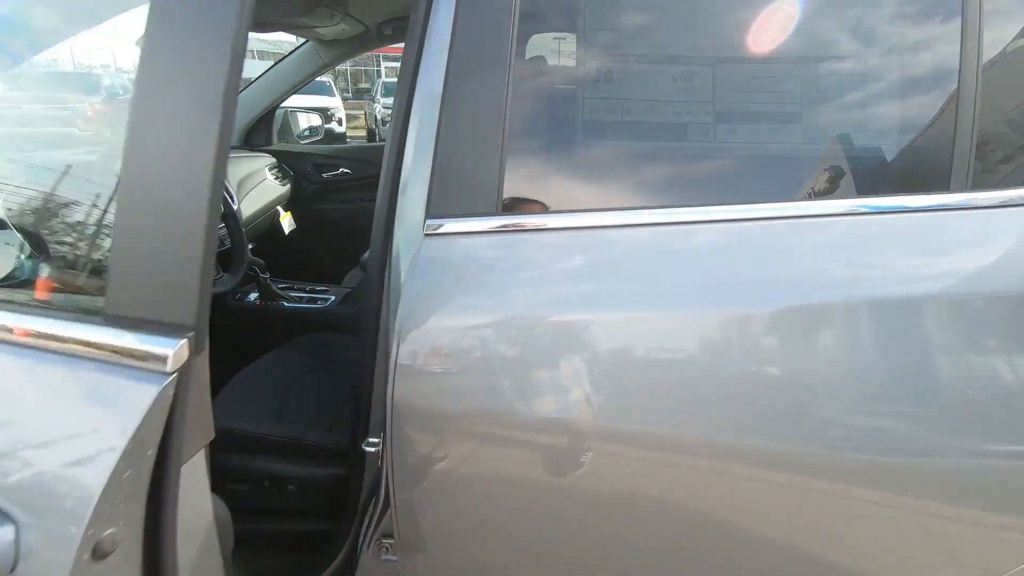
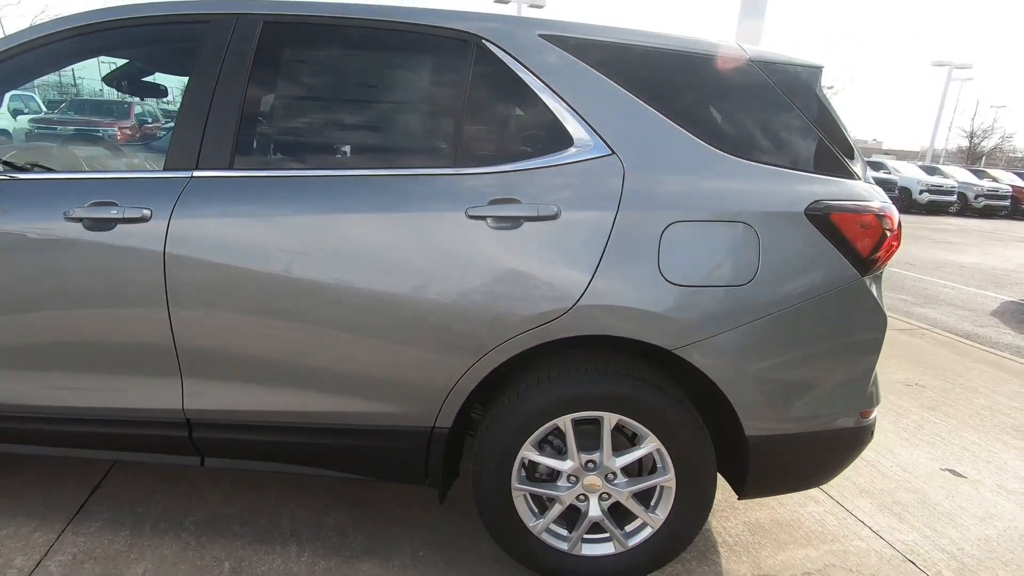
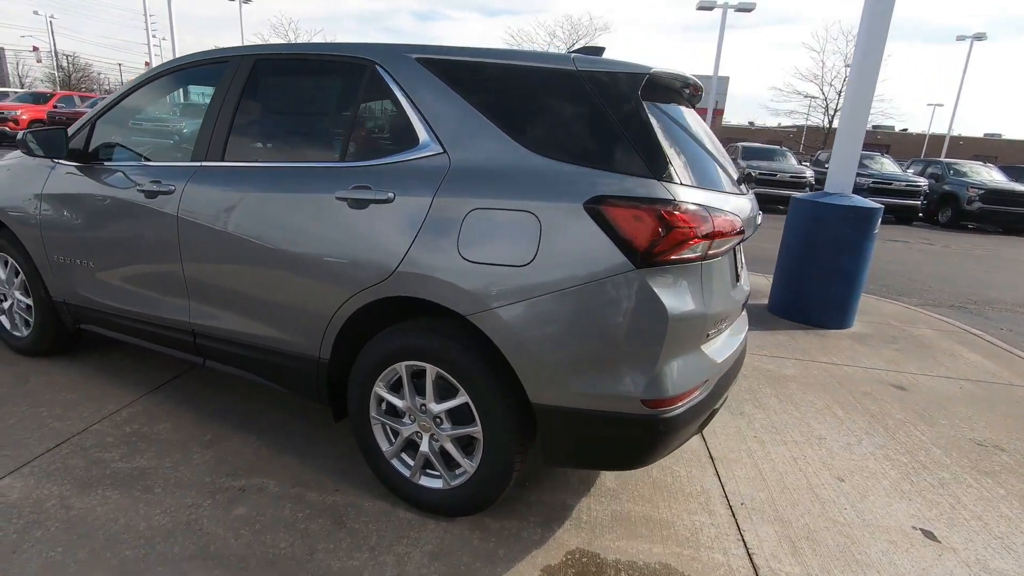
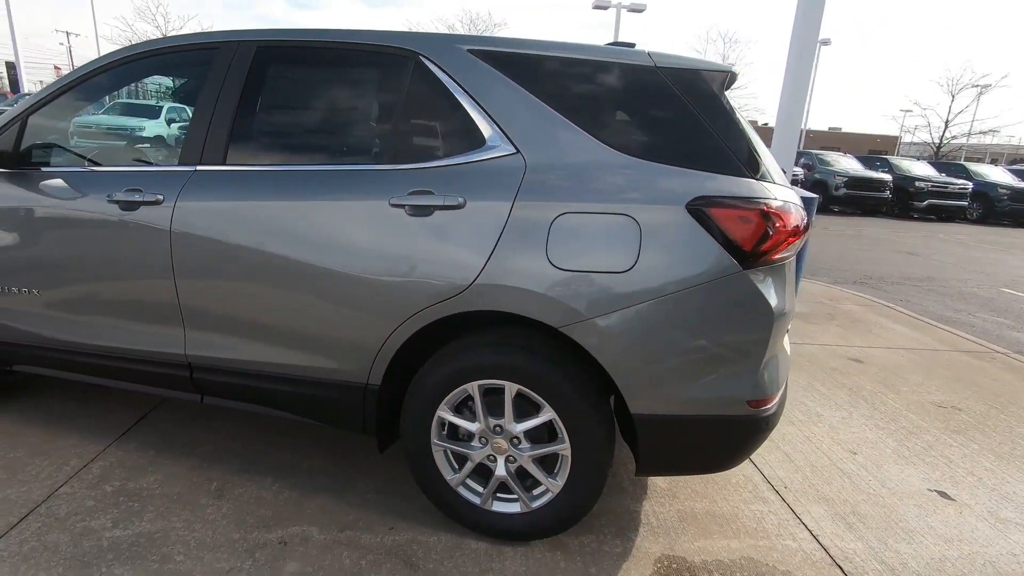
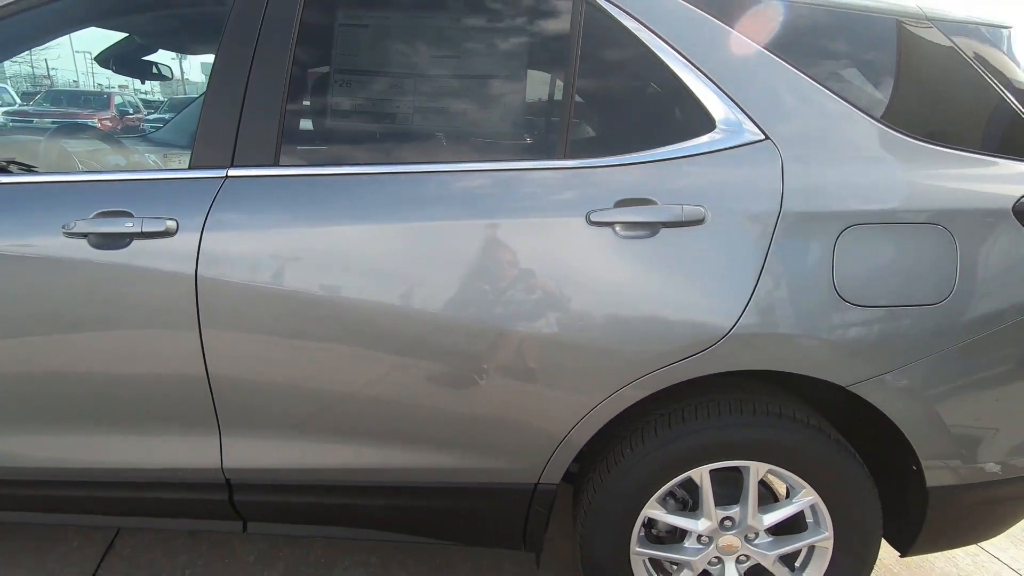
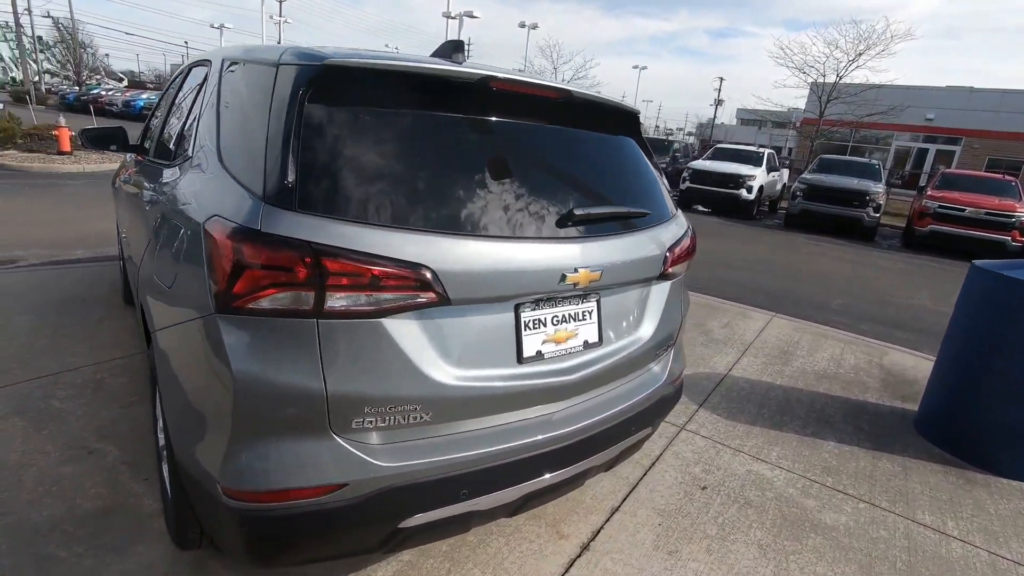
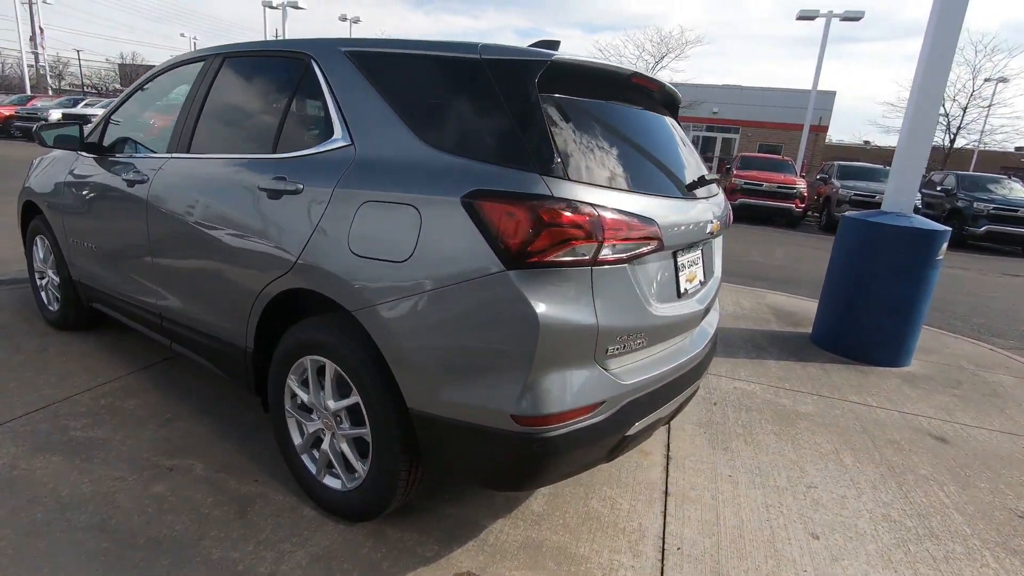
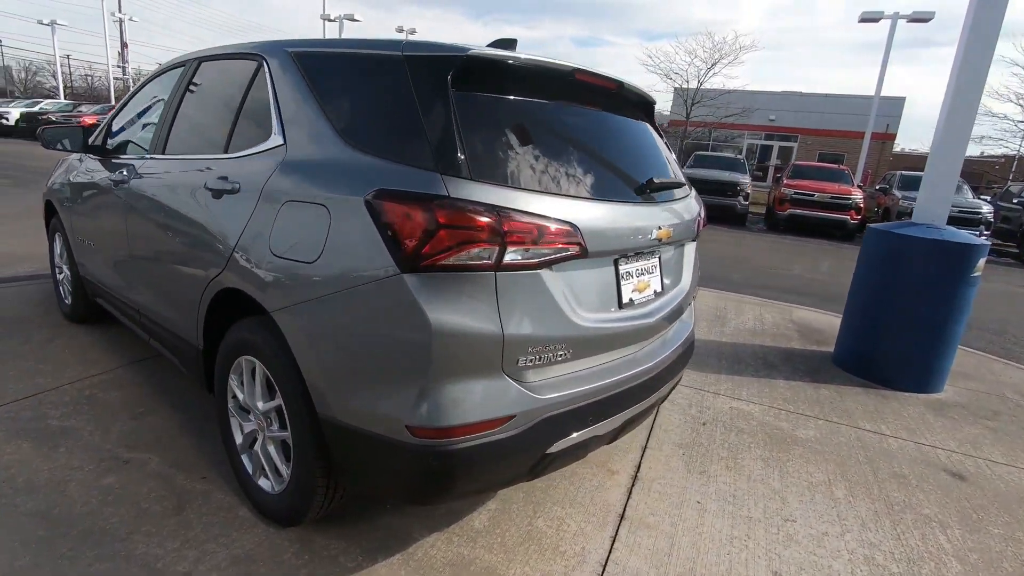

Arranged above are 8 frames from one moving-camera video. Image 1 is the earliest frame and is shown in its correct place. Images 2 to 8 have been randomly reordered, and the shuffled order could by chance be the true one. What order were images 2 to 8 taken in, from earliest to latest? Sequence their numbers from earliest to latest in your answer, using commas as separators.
5, 2, 4, 3, 7, 8, 6
